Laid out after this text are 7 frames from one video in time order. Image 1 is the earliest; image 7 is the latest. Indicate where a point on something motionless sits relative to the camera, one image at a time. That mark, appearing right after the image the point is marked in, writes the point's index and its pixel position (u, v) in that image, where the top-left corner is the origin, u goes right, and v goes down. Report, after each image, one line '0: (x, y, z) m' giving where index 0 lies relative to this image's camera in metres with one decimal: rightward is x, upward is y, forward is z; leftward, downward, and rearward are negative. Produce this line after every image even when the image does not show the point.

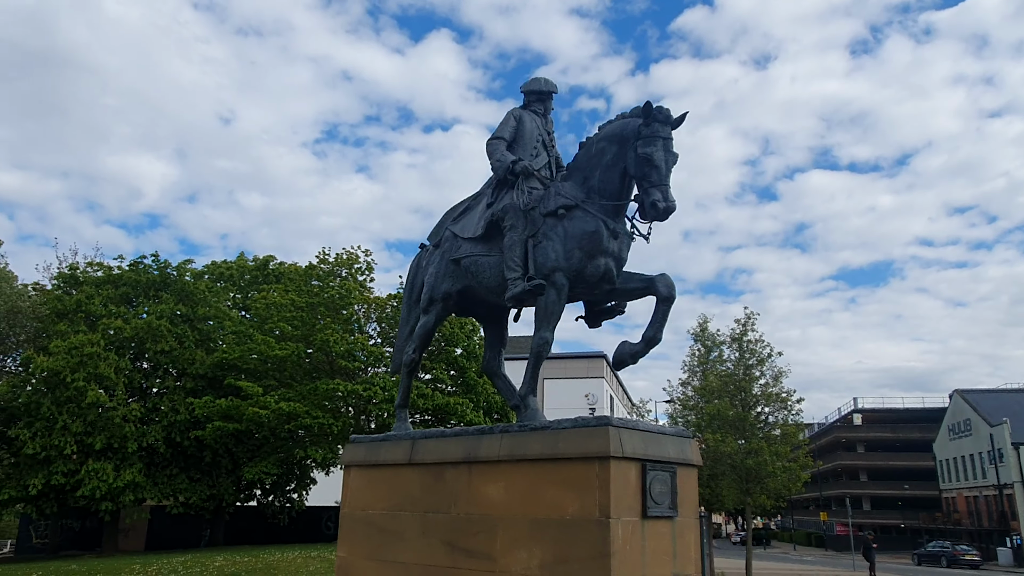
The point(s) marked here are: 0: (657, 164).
0: (+1.0, +0.9, +5.3) m
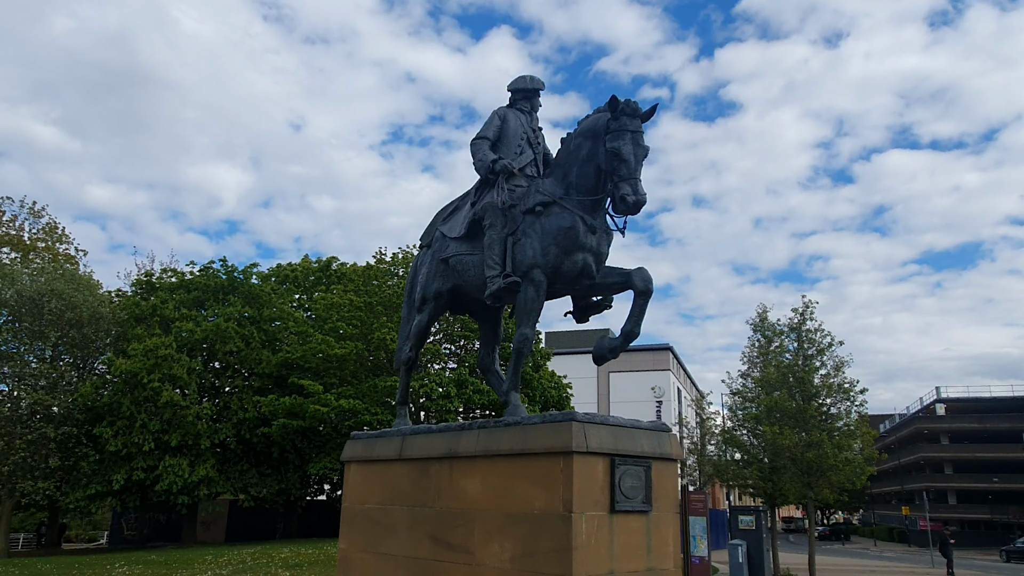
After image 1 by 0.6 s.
0: (+0.8, +0.9, +5.2) m
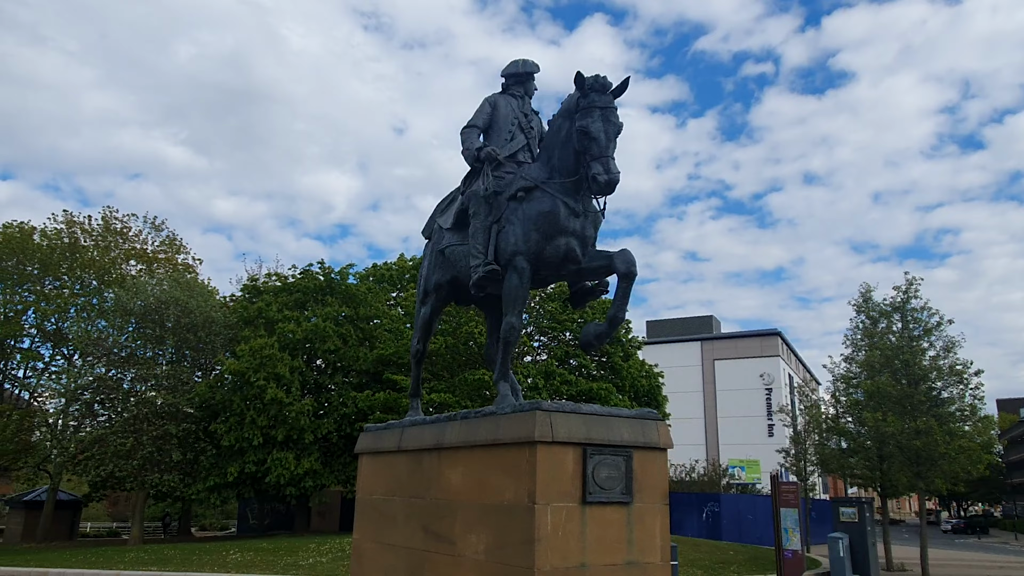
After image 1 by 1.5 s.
0: (+0.6, +1.1, +5.0) m
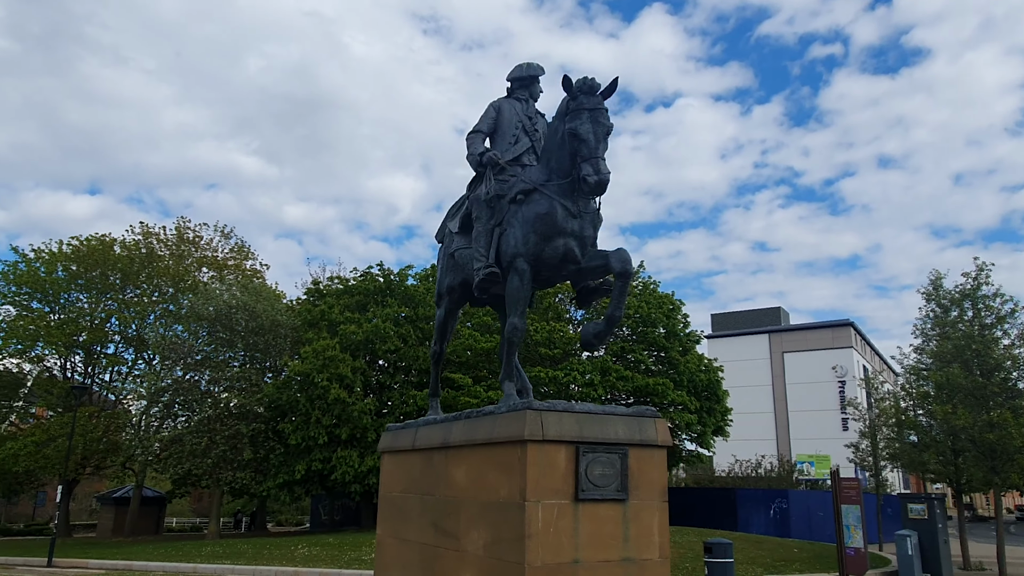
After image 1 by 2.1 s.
0: (+0.5, +1.1, +5.1) m
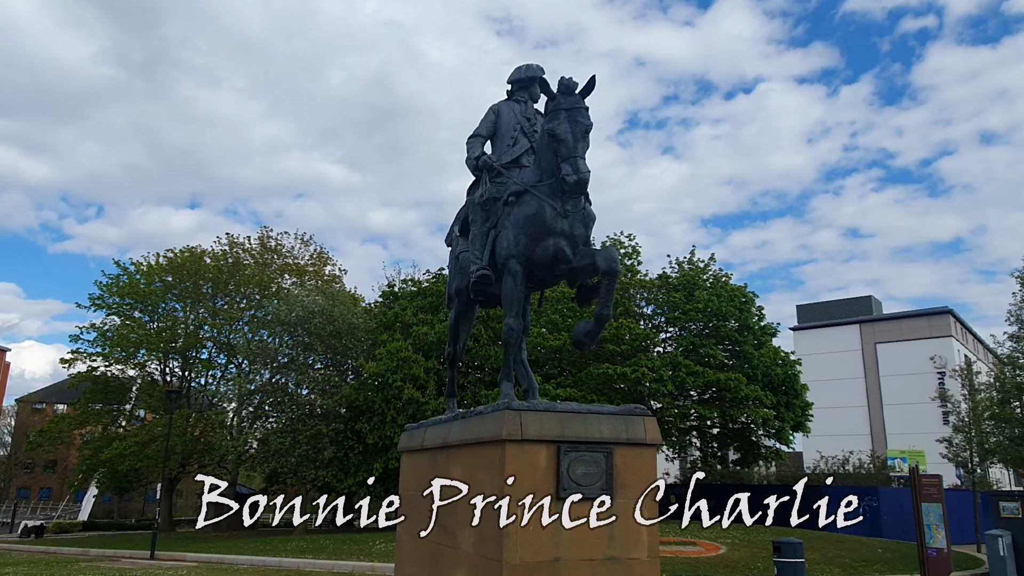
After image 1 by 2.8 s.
0: (+0.4, +1.1, +5.1) m
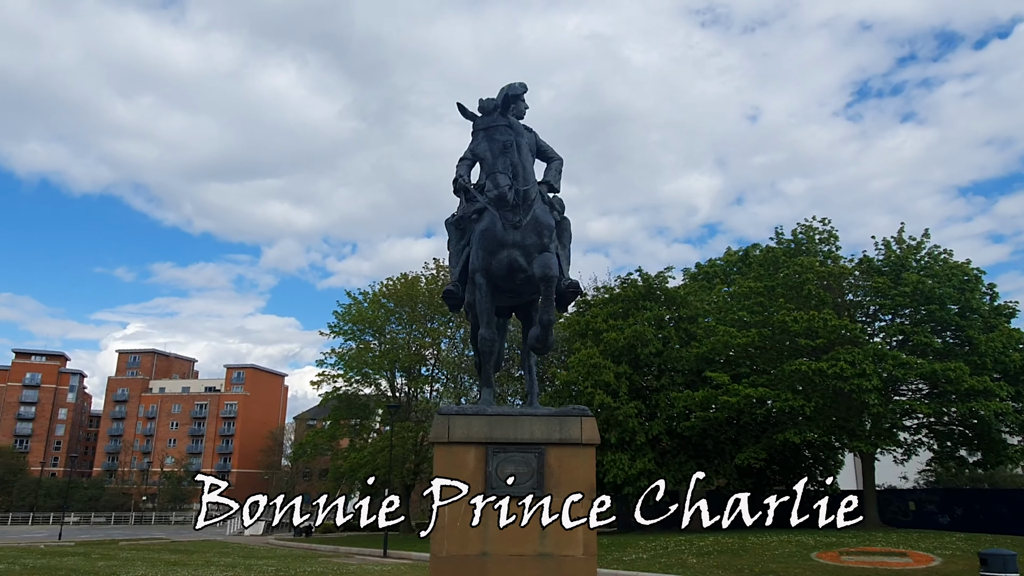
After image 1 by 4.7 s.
0: (-0.2, +1.0, +5.4) m
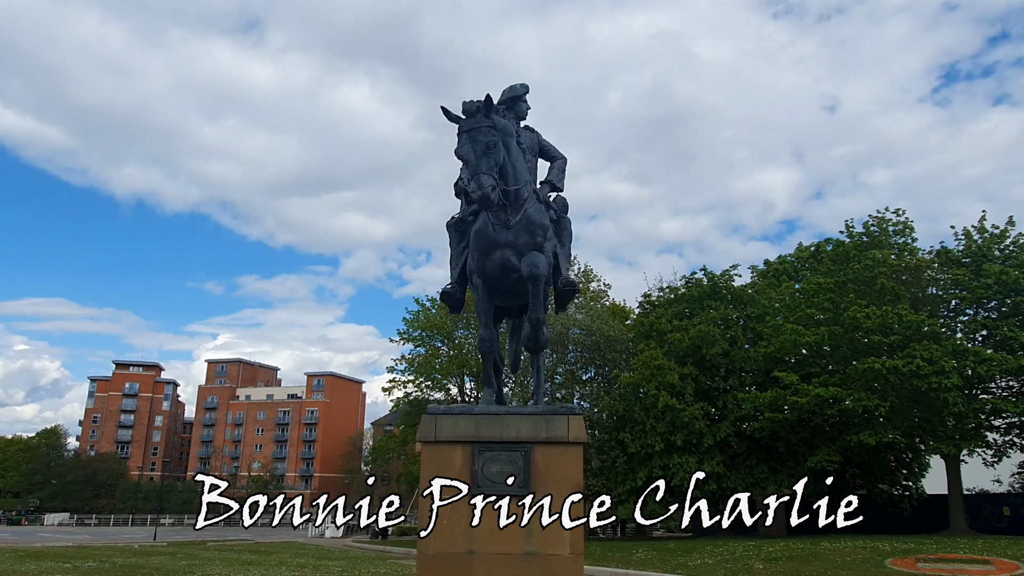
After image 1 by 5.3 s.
0: (-0.3, +1.0, +5.5) m
